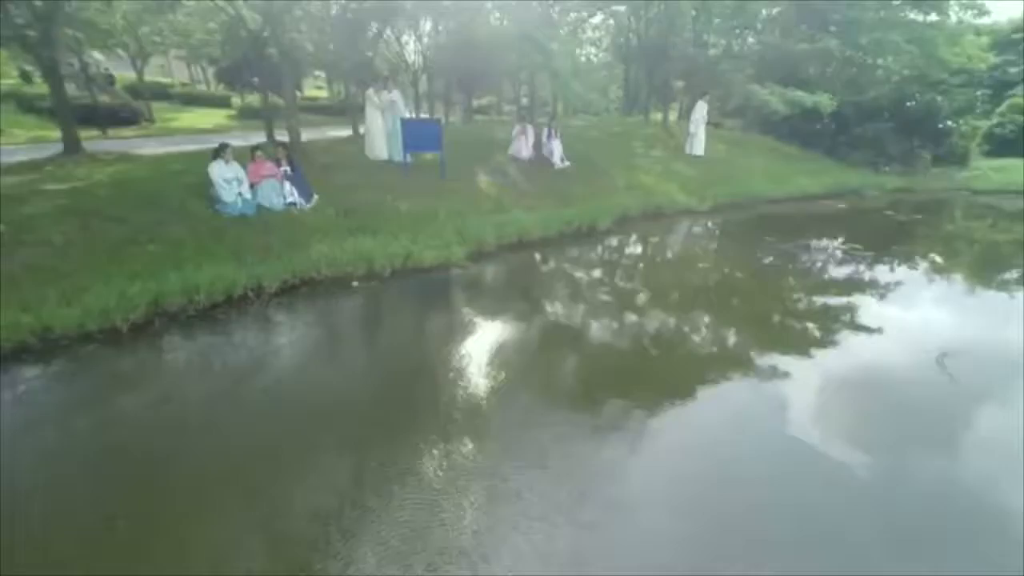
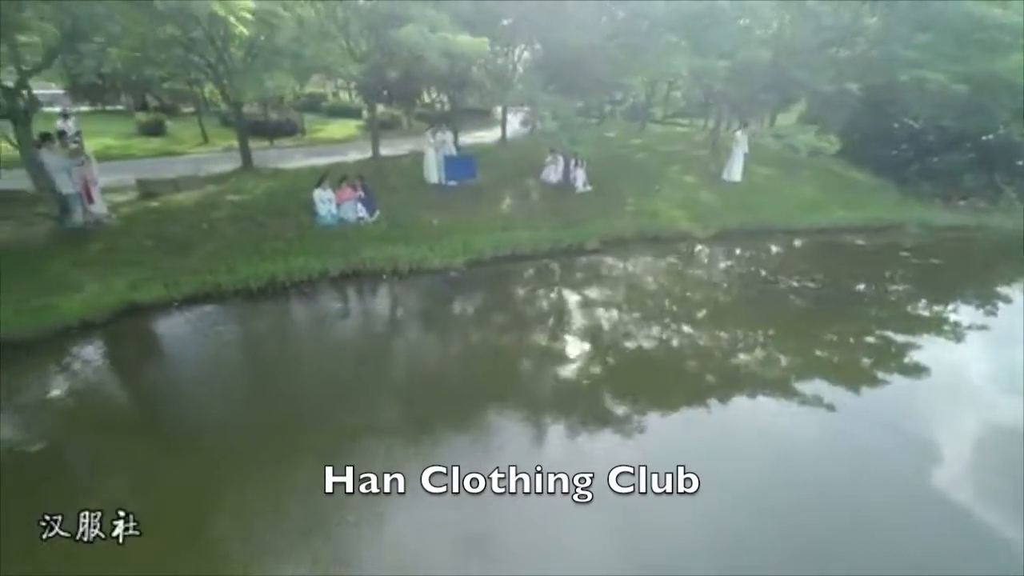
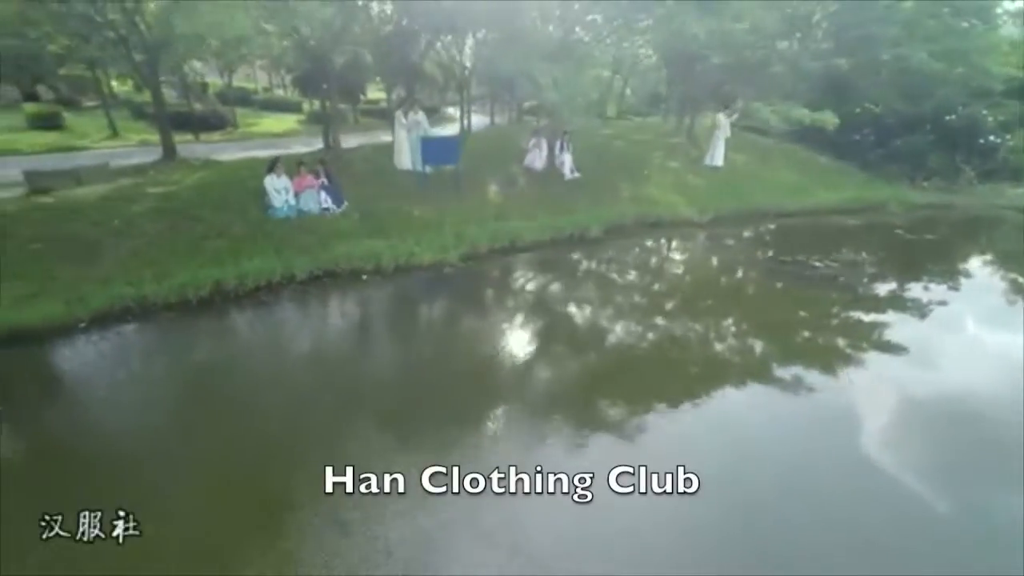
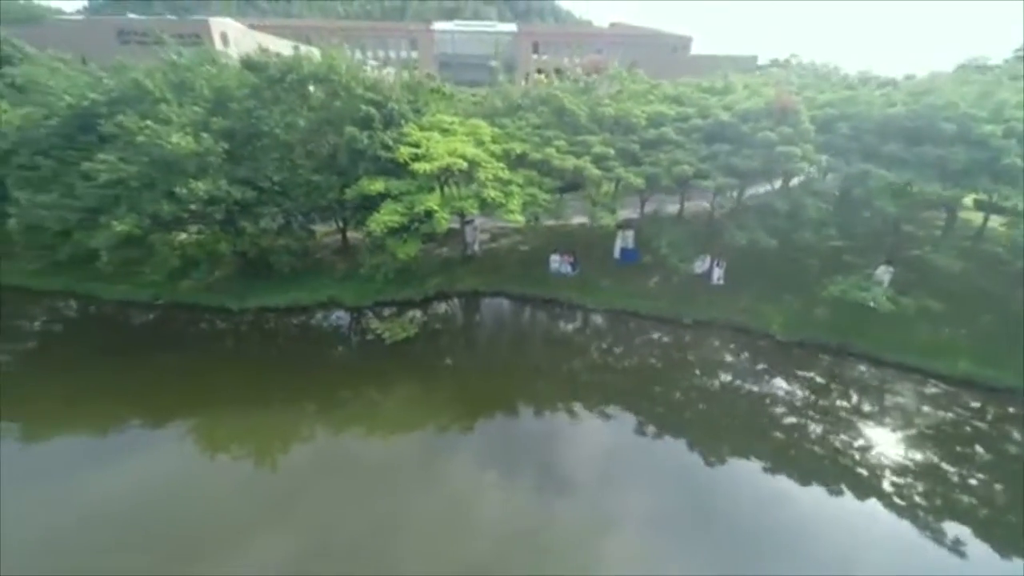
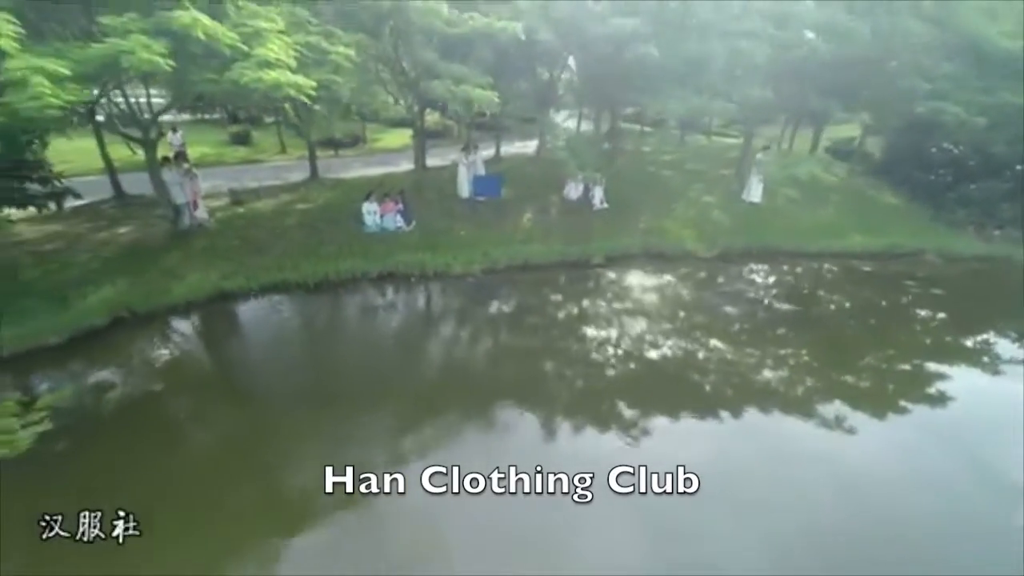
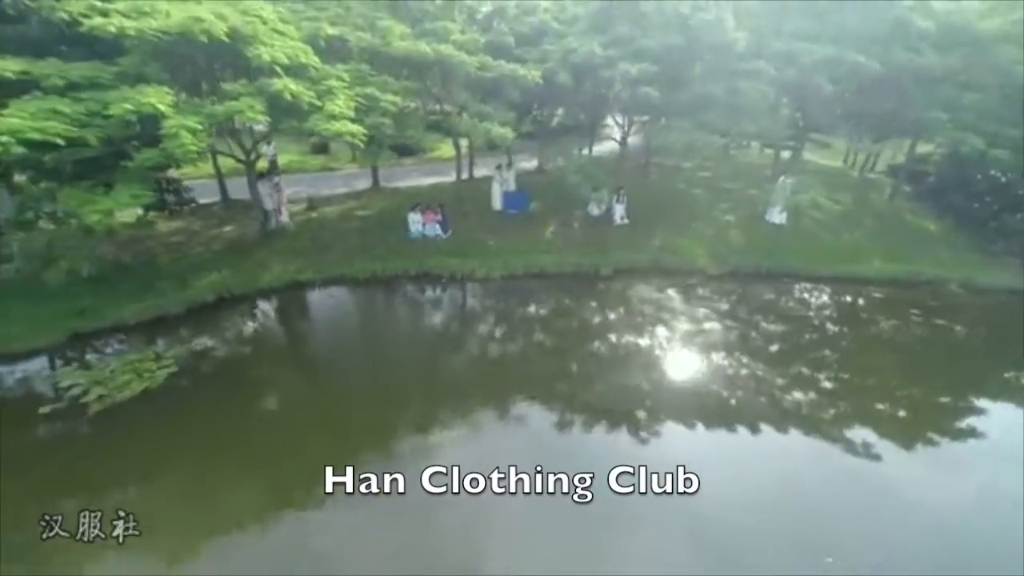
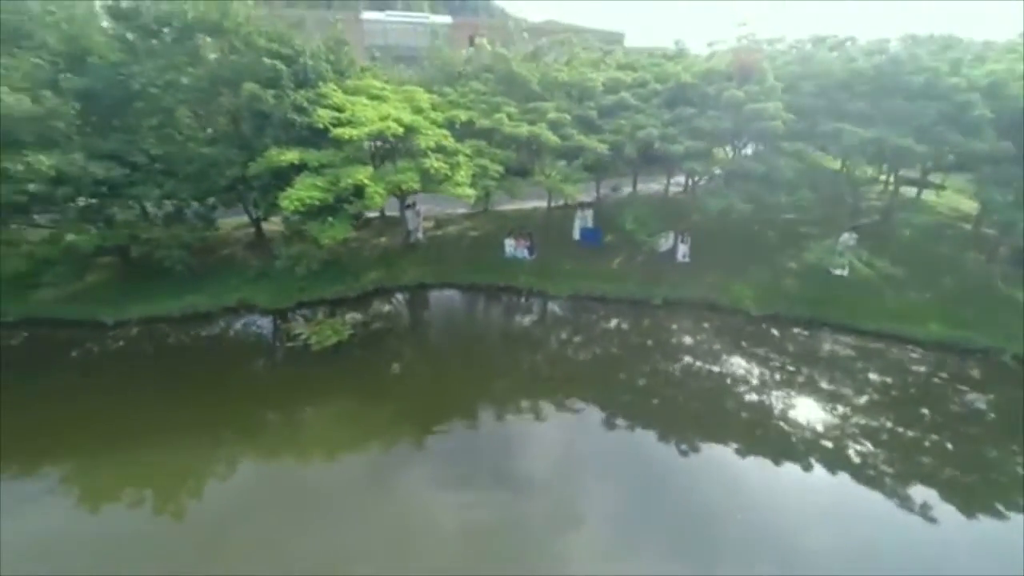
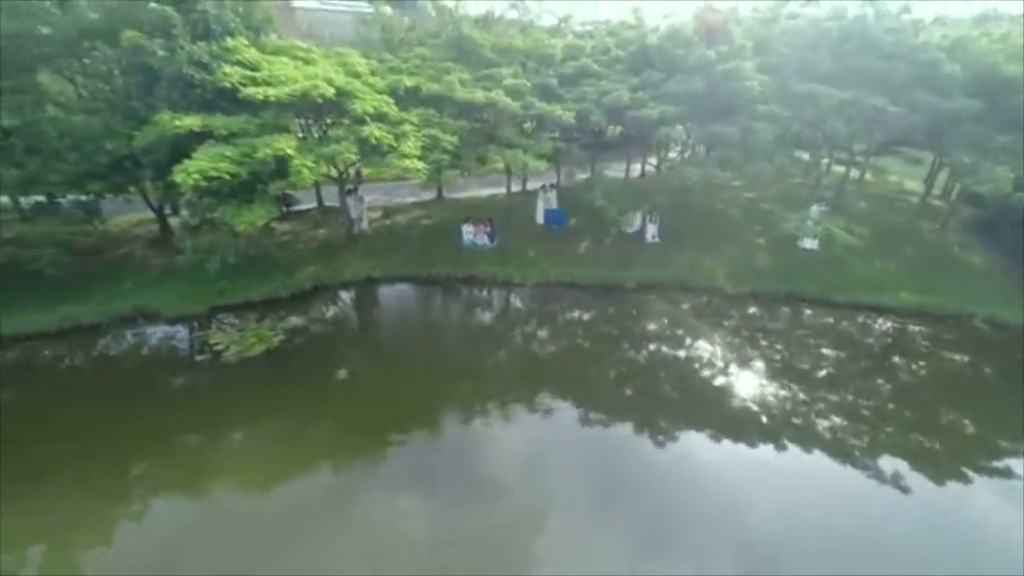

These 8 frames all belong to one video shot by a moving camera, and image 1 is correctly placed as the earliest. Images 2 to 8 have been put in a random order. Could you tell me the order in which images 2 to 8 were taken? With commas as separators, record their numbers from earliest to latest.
3, 2, 5, 6, 8, 7, 4
